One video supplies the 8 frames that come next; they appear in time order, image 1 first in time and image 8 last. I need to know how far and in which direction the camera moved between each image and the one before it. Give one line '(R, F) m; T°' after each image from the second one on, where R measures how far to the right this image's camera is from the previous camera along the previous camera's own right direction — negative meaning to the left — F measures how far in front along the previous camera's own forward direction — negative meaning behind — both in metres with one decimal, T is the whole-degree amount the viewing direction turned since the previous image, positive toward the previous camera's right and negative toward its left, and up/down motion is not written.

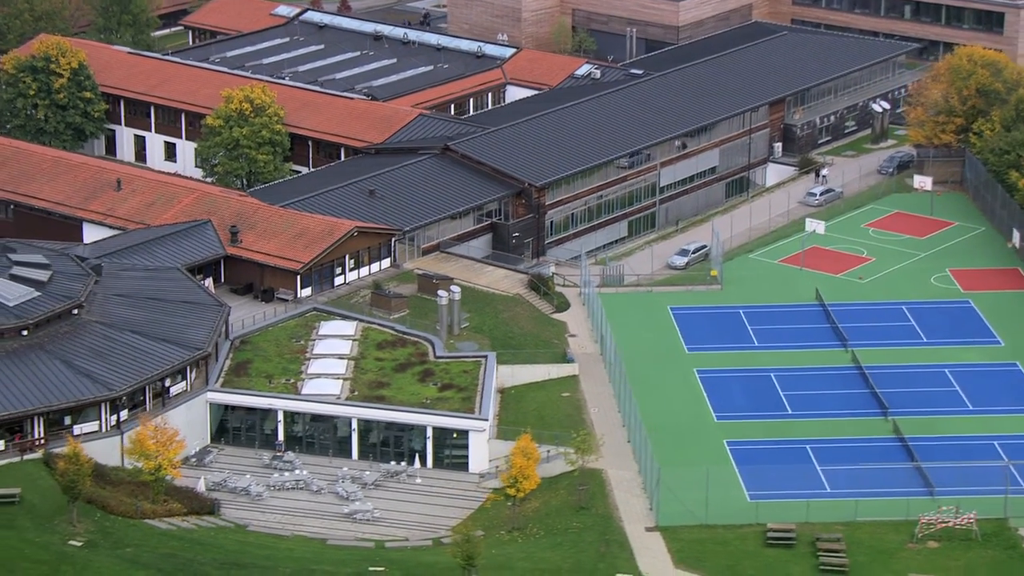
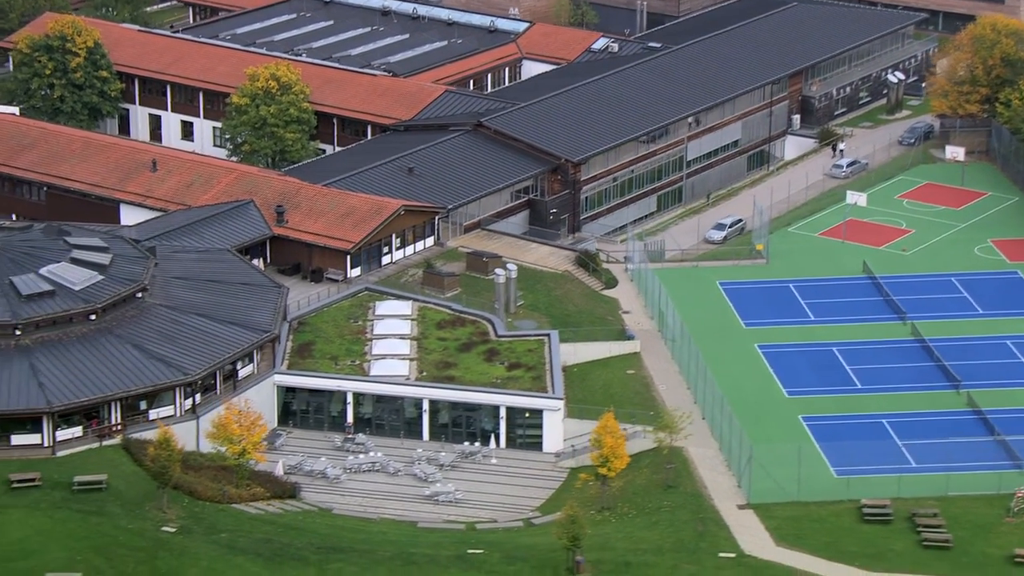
(-3.0, +0.5) m; +1°
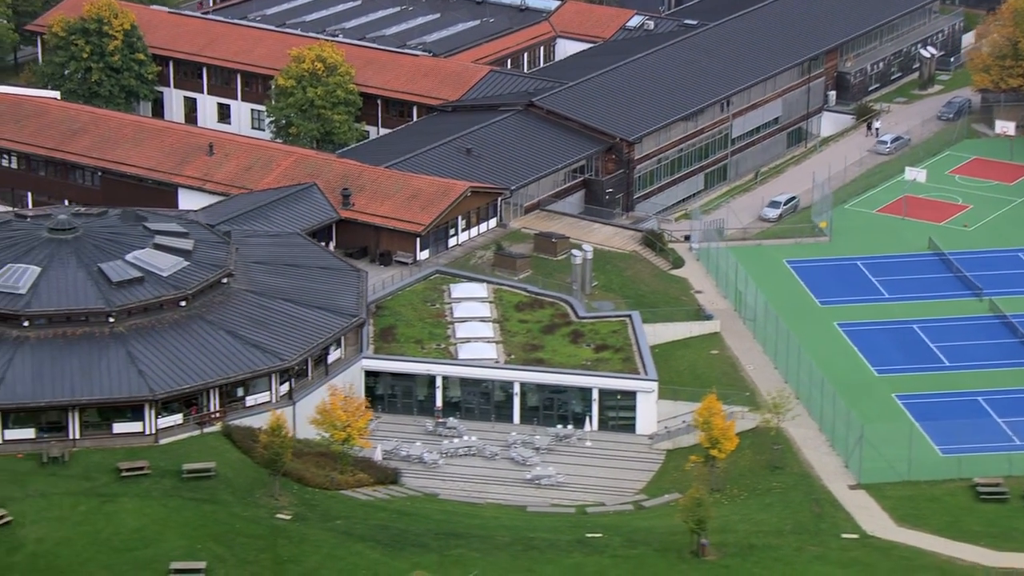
(-3.0, +0.4) m; +1°
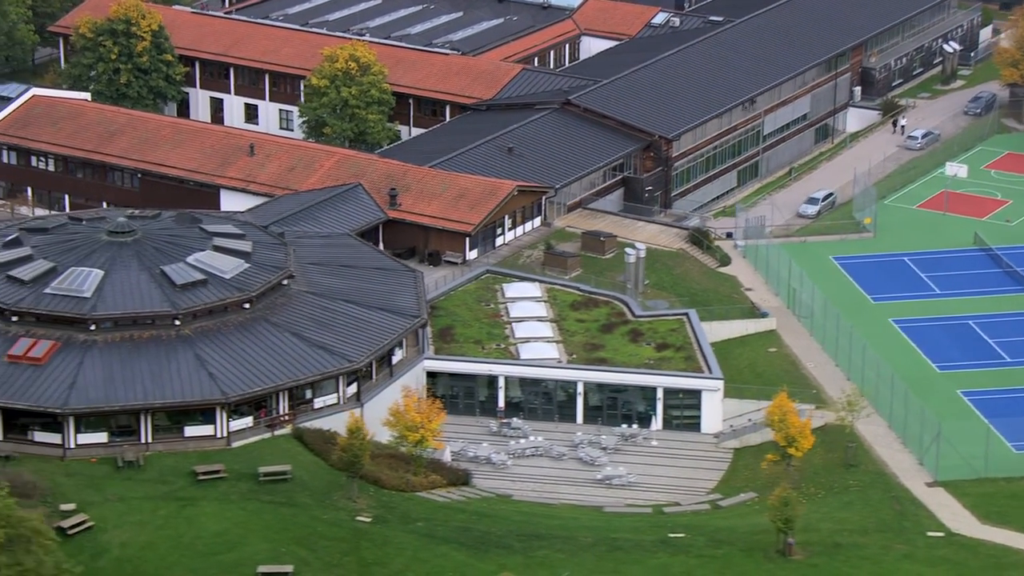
(-2.0, +0.2) m; +1°
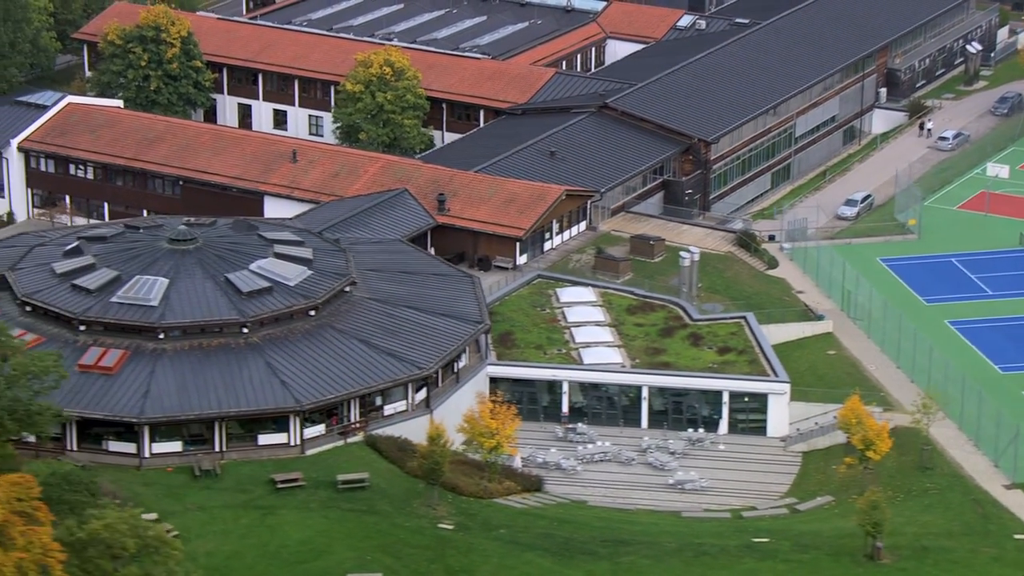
(-2.0, +0.2) m; +1°
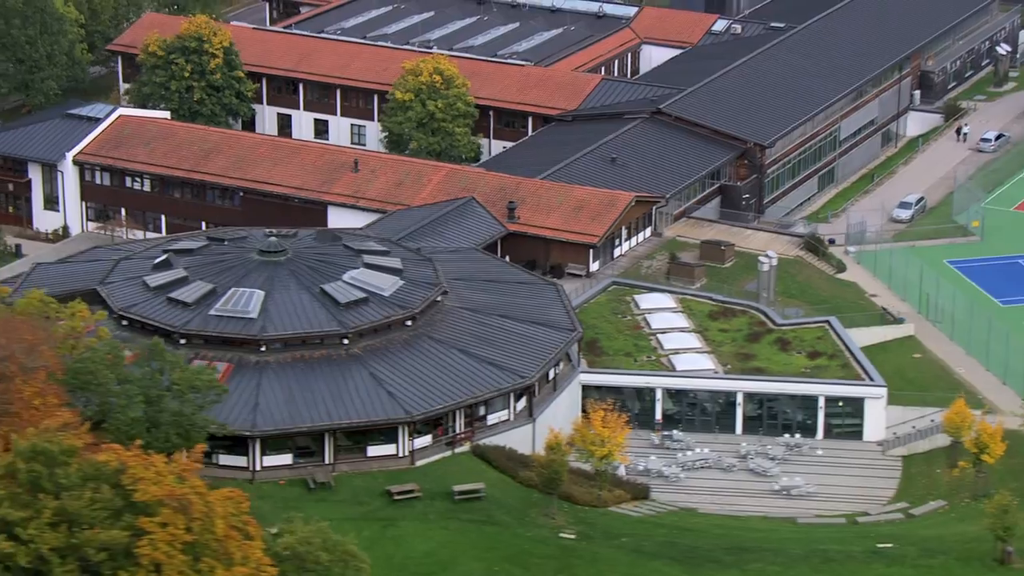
(-3.0, +0.3) m; +1°
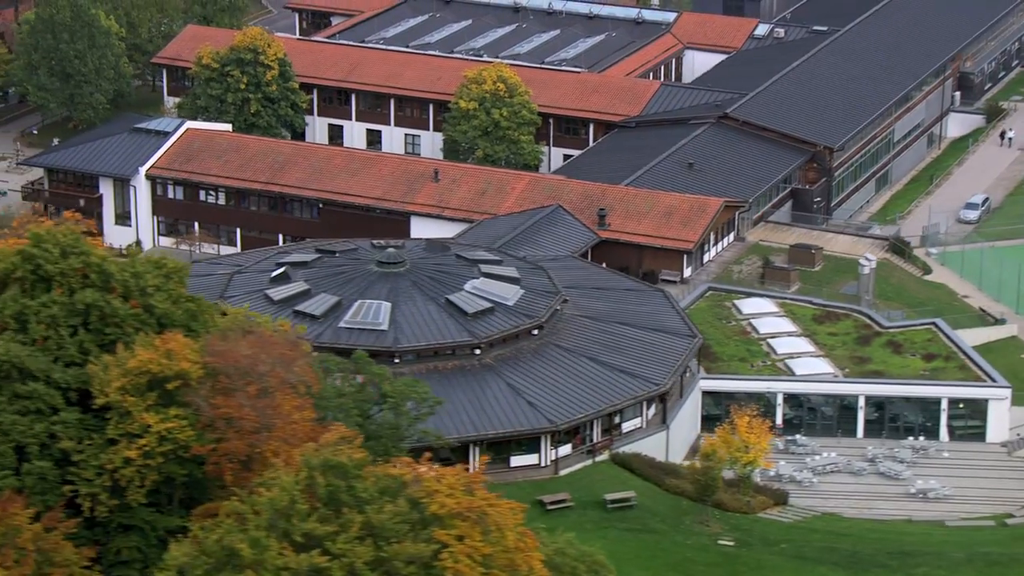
(-4.0, +0.2) m; +1°
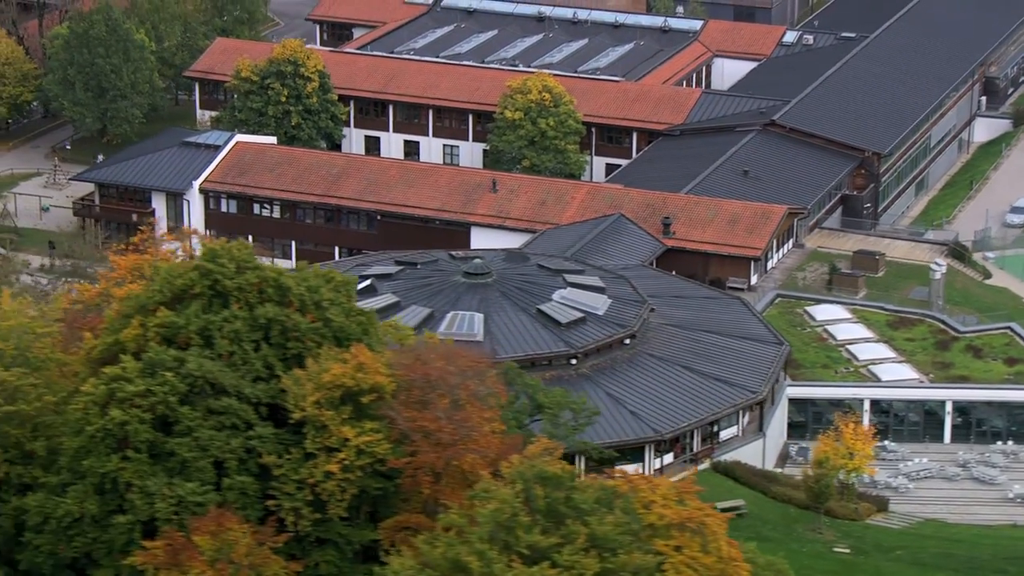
(-2.9, +0.1) m; +1°
